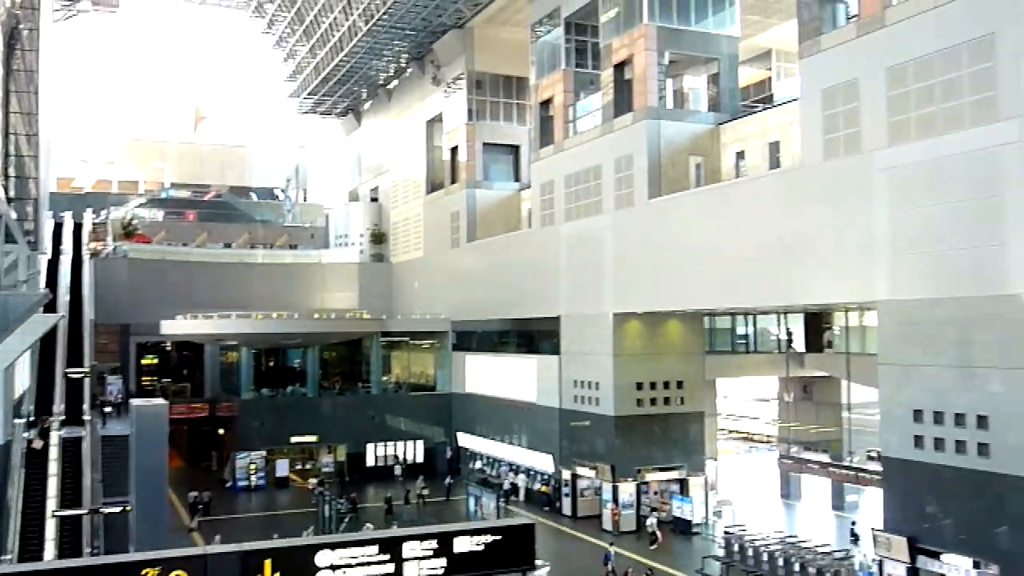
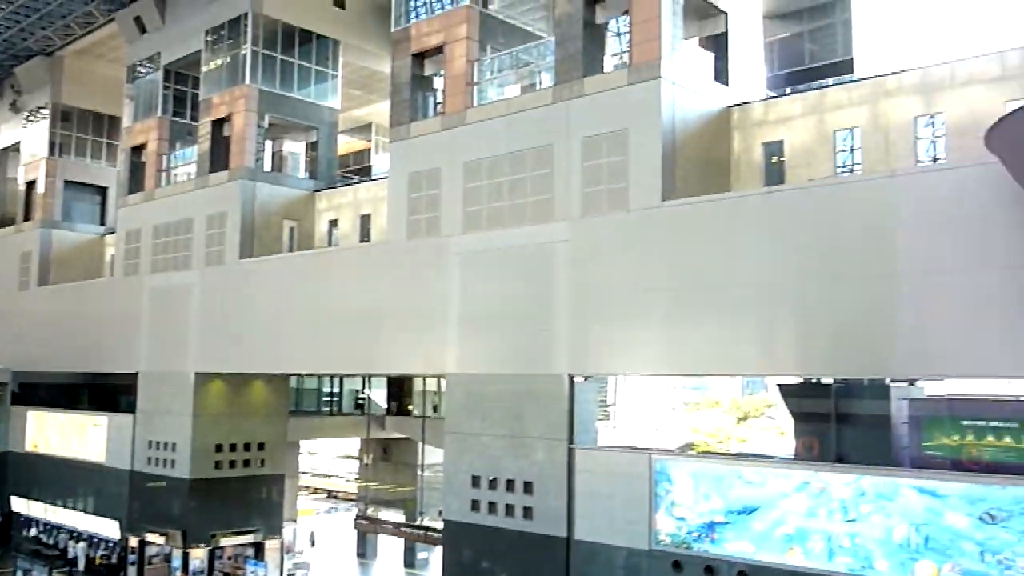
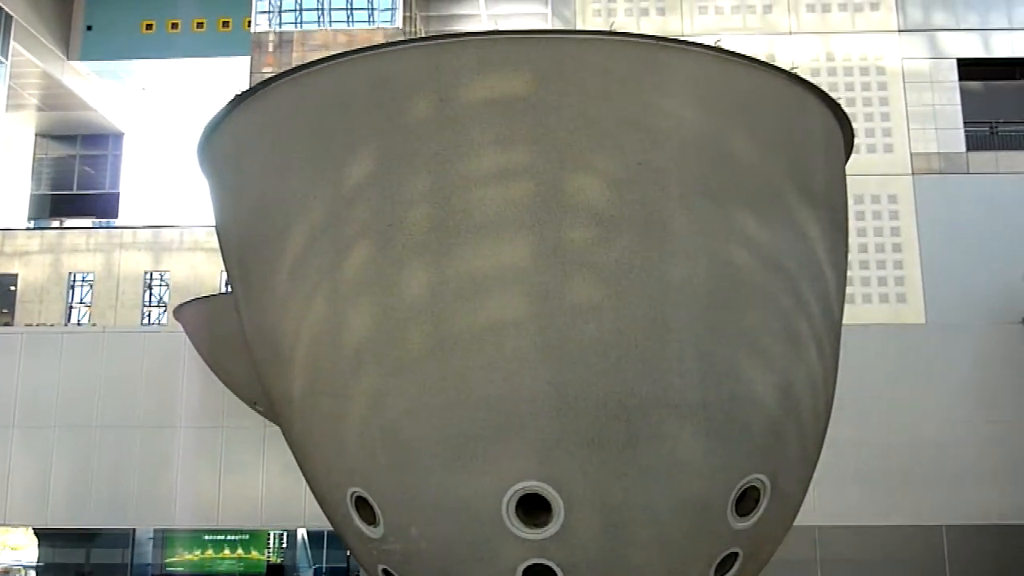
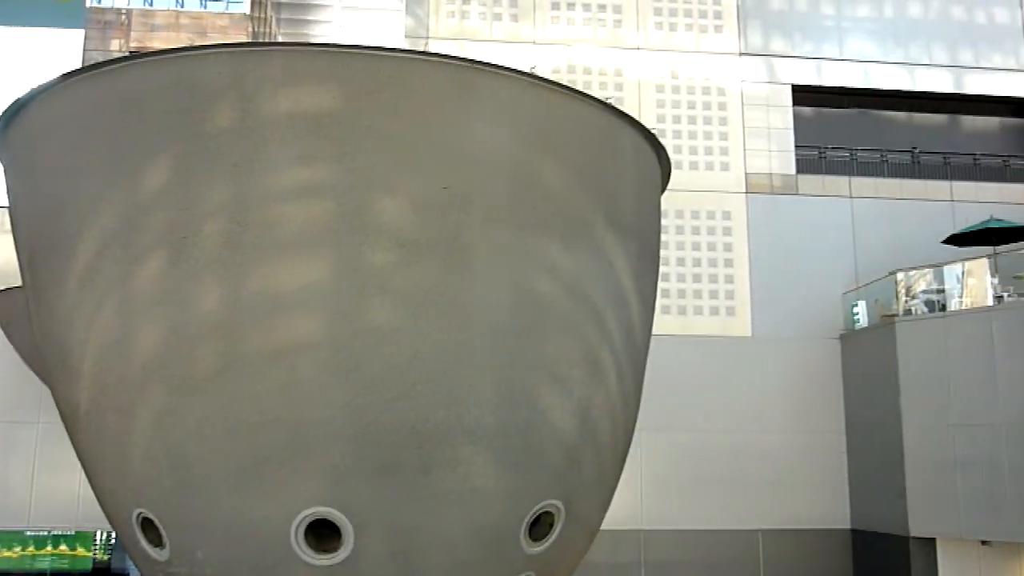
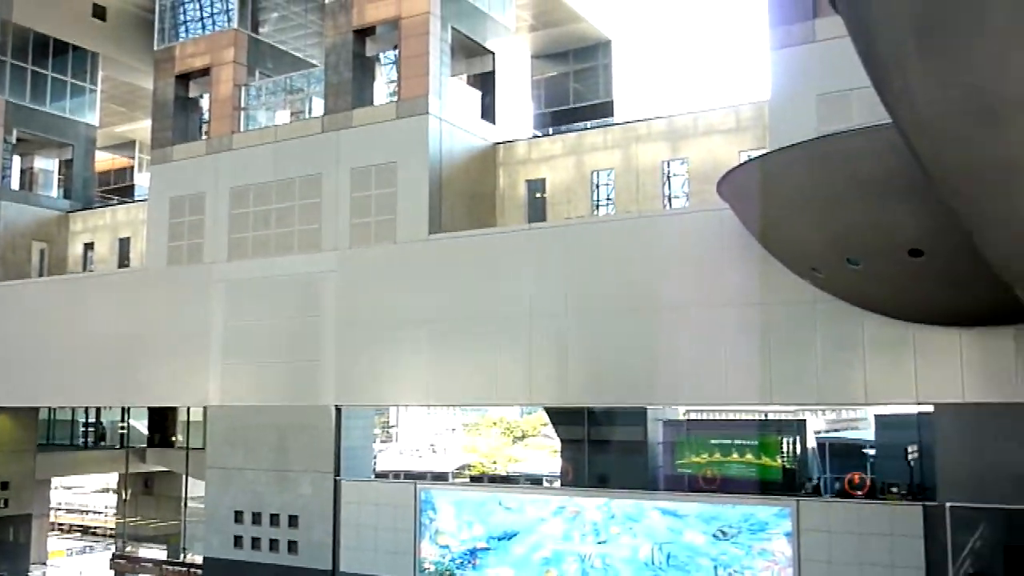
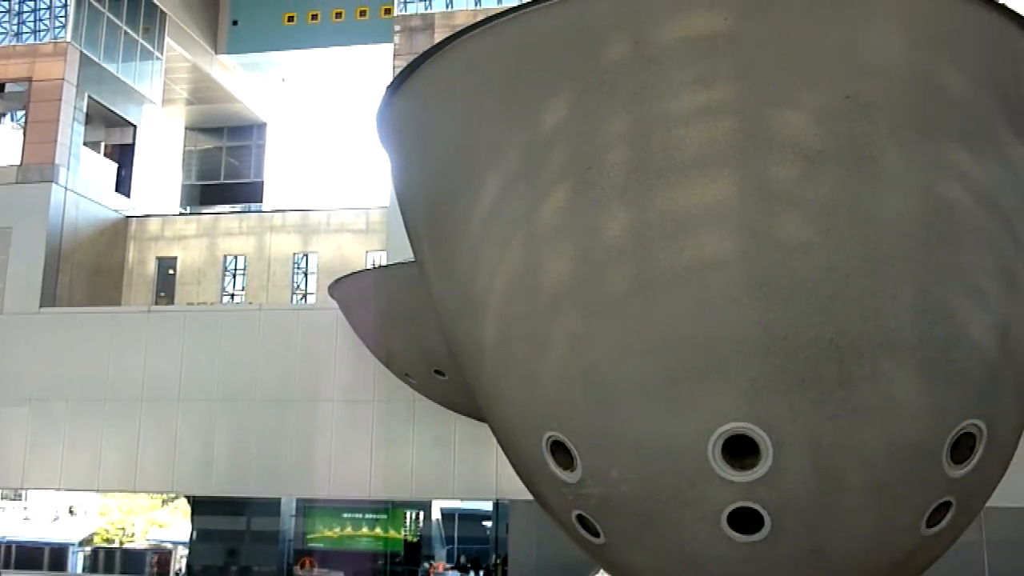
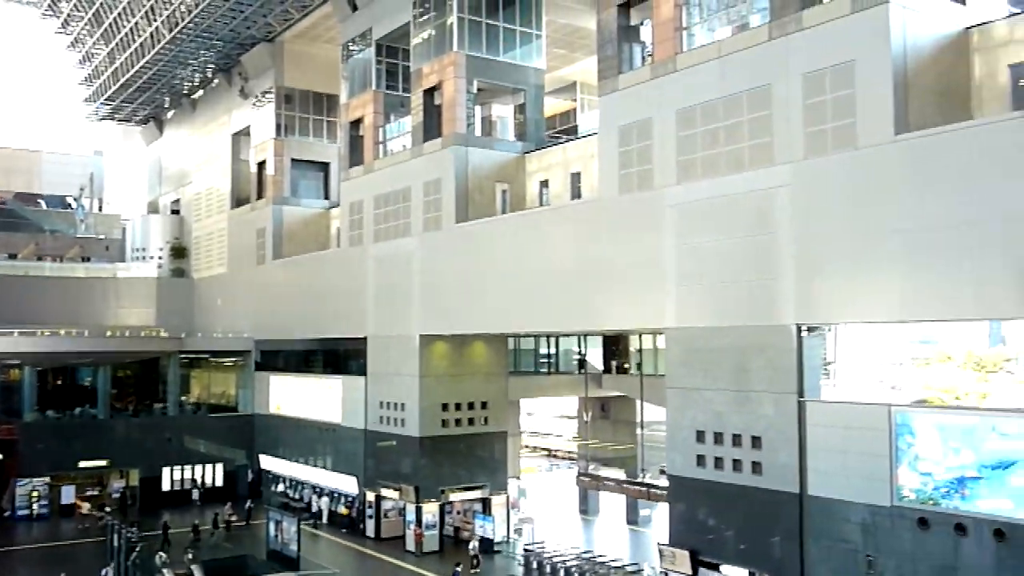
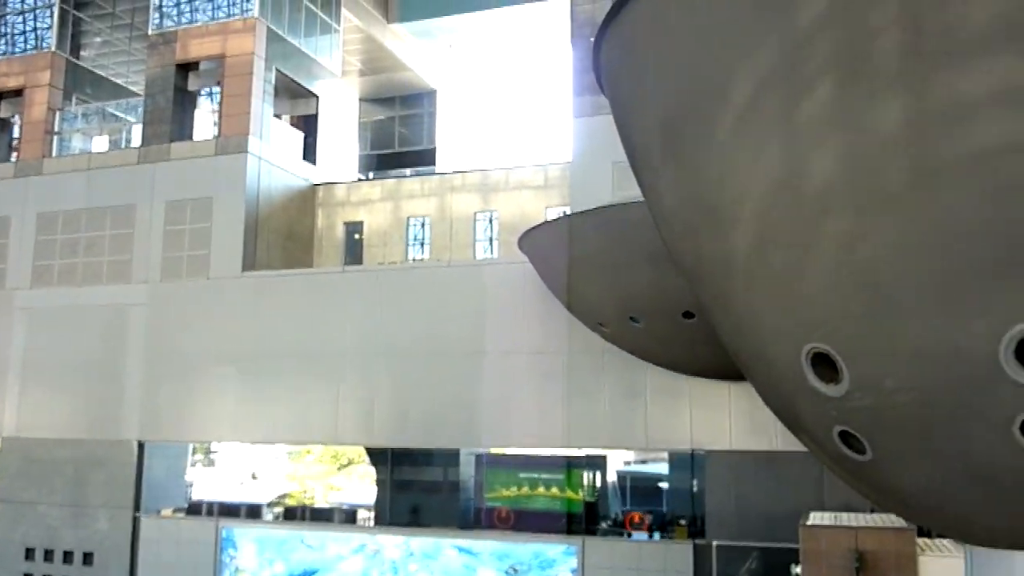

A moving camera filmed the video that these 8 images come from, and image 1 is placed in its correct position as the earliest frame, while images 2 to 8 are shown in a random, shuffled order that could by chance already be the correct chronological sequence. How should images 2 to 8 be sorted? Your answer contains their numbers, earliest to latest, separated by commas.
7, 2, 5, 8, 6, 3, 4
